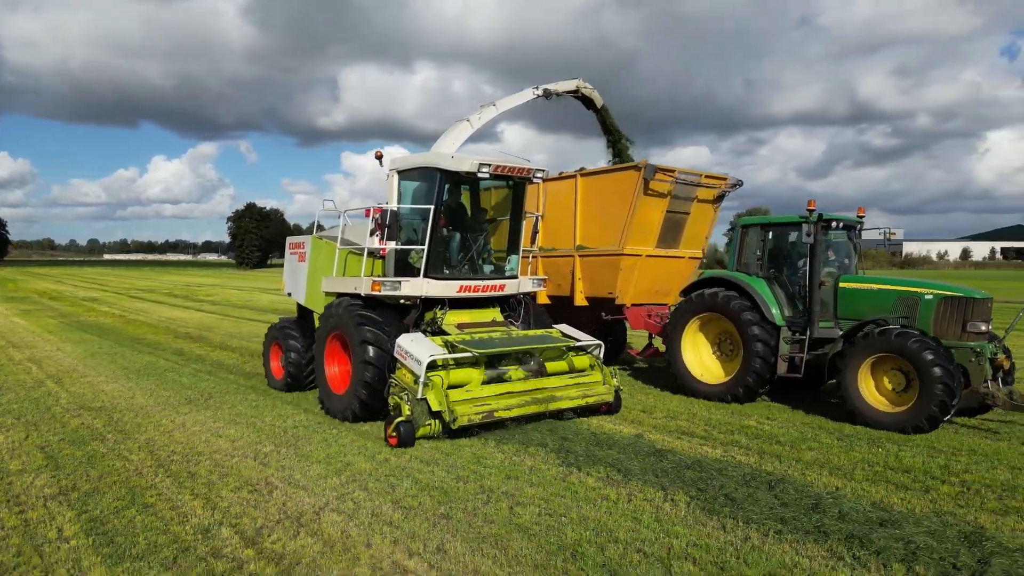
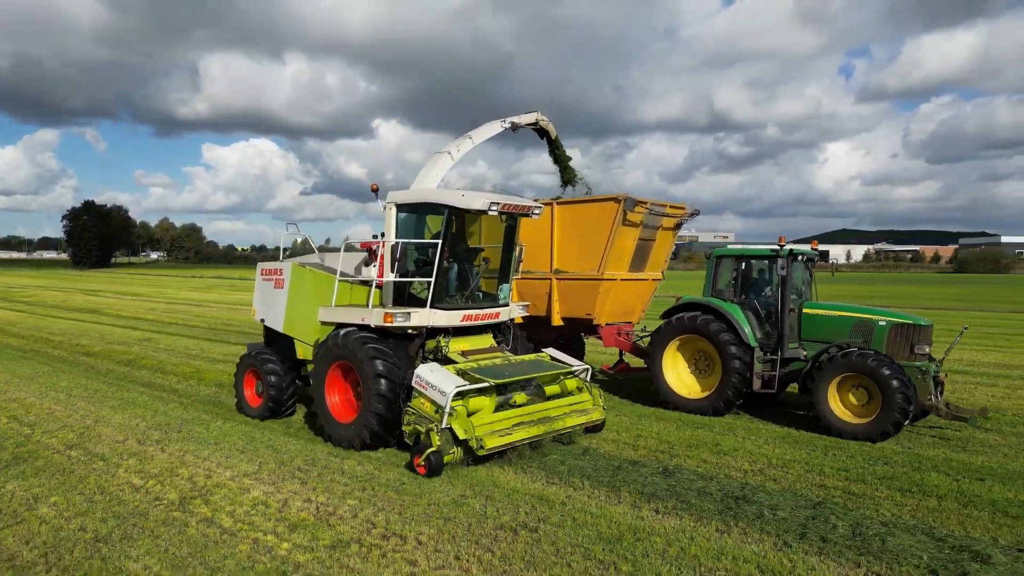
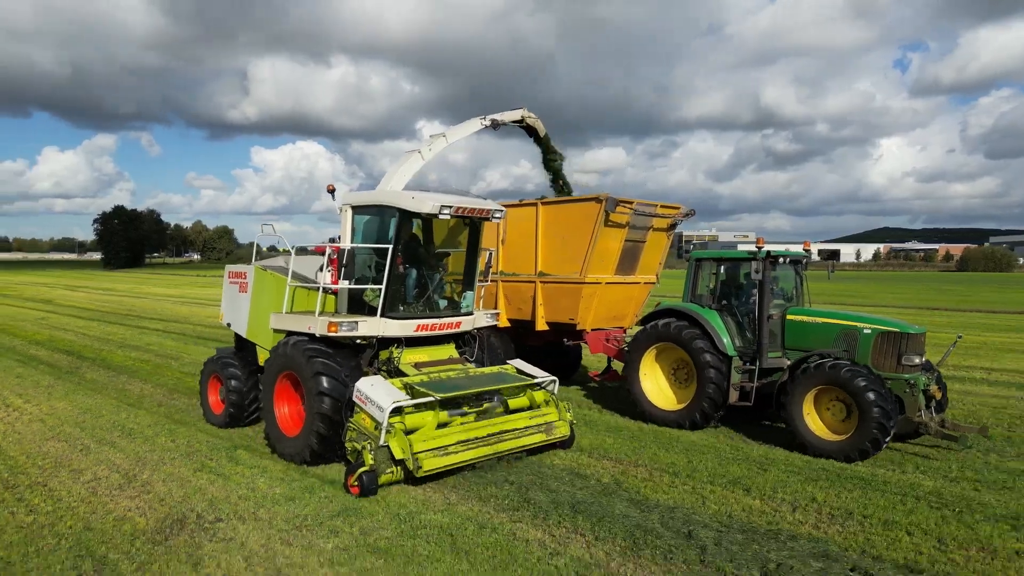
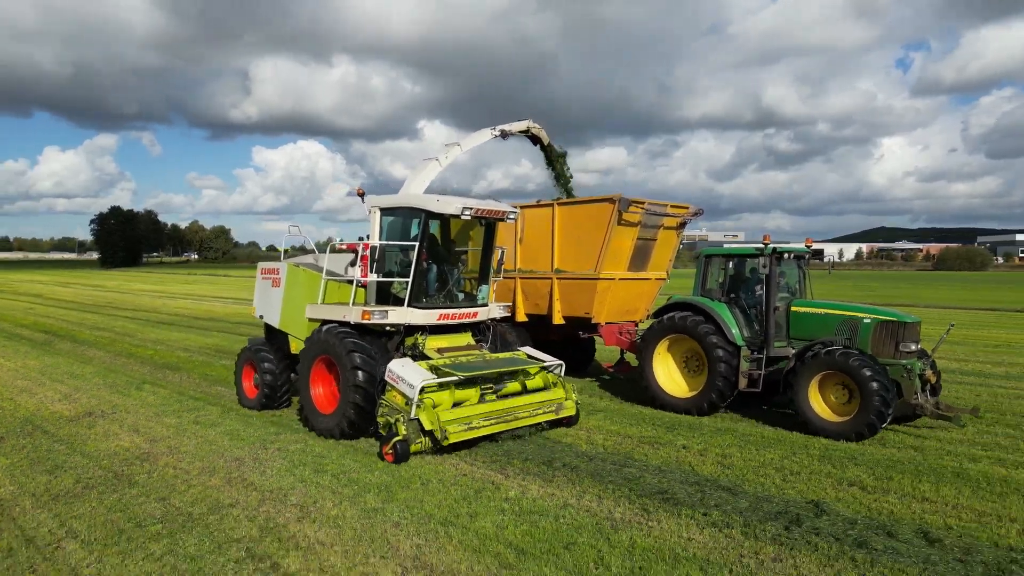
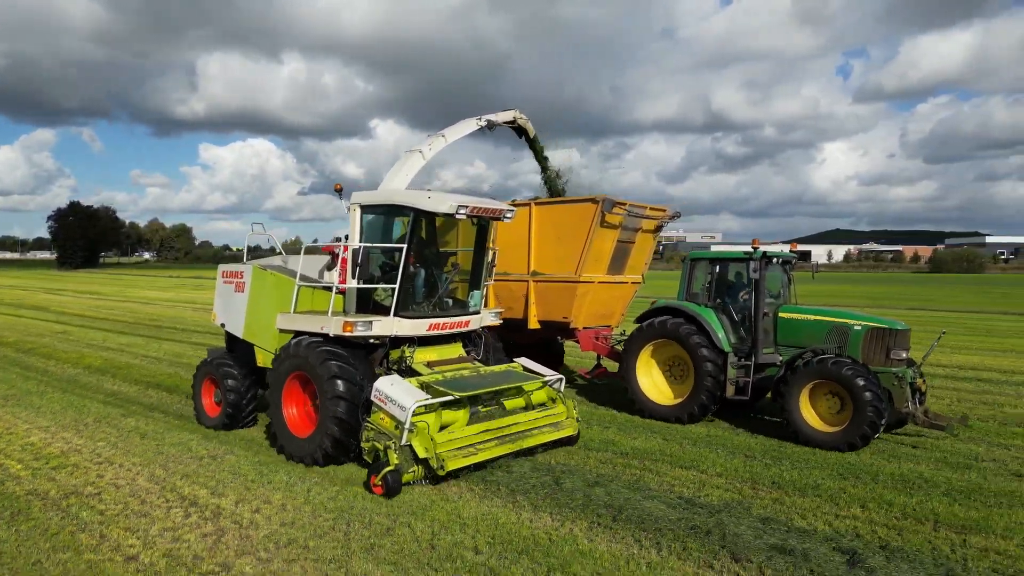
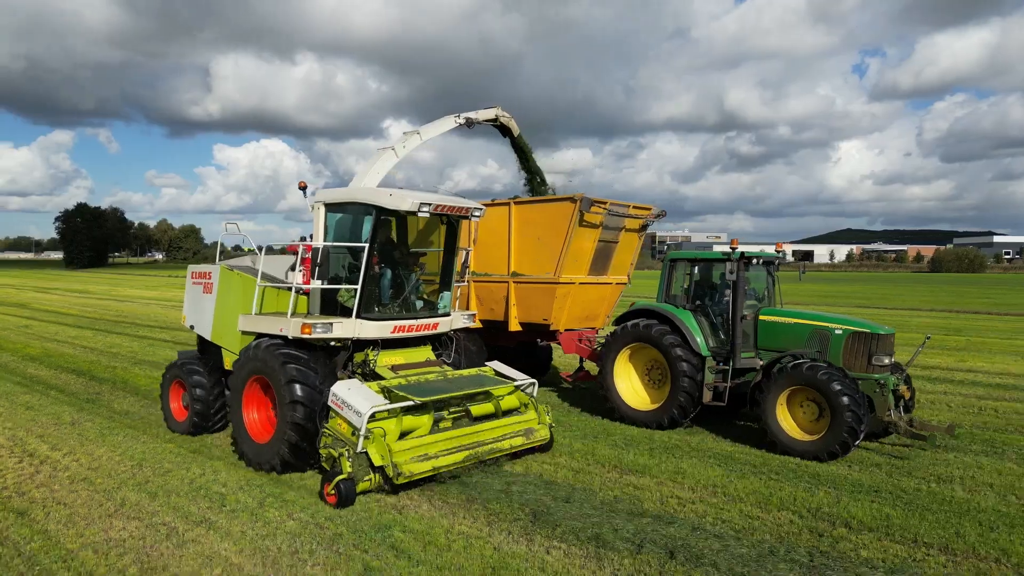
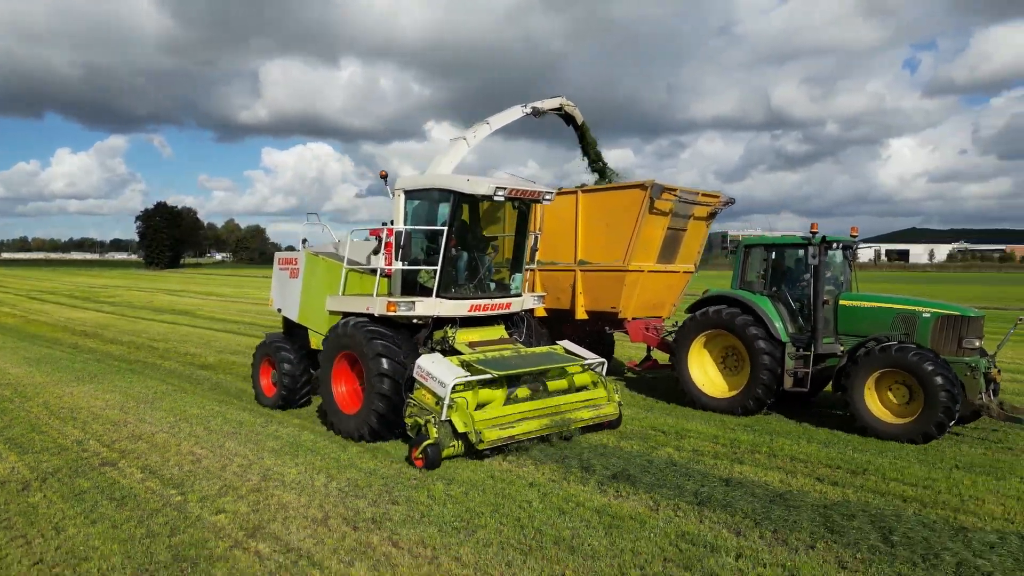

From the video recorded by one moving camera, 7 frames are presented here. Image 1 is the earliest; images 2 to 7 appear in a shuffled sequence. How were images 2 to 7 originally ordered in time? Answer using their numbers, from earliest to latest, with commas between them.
7, 2, 5, 6, 3, 4
